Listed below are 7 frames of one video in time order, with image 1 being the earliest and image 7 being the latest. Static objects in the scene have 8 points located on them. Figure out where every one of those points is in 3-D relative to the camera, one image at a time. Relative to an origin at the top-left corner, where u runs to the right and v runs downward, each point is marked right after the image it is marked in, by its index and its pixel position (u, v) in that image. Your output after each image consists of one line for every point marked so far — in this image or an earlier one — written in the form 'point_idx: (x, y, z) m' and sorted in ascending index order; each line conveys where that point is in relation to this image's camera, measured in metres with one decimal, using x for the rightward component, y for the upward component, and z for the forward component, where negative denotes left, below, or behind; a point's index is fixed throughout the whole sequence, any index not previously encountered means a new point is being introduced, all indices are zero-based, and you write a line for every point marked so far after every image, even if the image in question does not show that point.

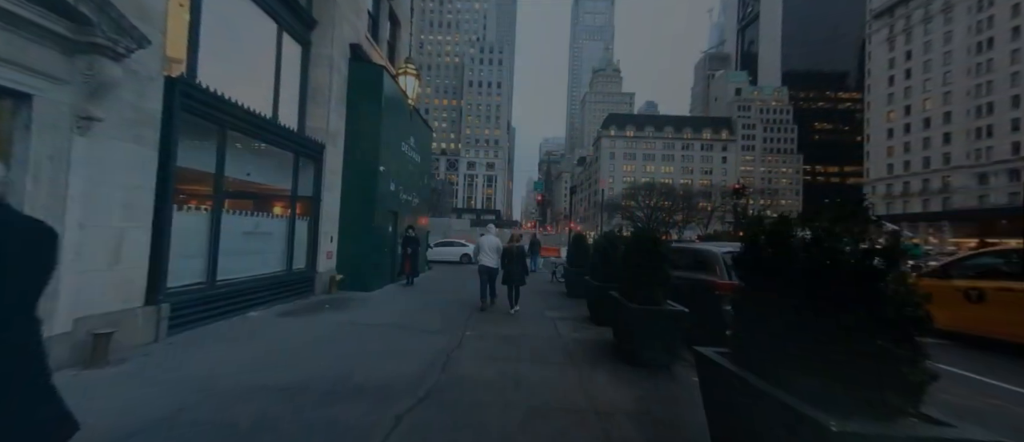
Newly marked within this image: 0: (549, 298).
0: (+1.3, -2.7, +12.0) m
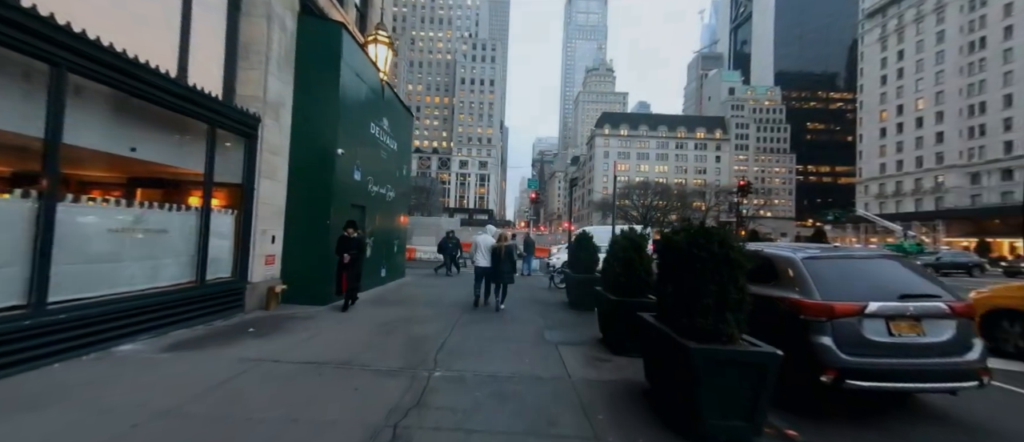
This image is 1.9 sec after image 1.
0: (+1.0, -2.6, +9.8) m
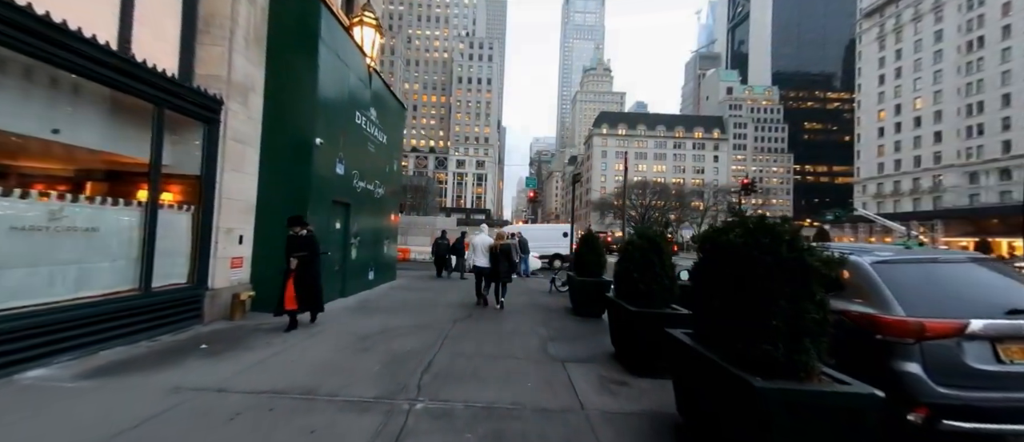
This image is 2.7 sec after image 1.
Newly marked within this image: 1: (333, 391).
0: (+1.0, -2.6, +8.9) m
1: (-2.2, -2.1, +4.2) m
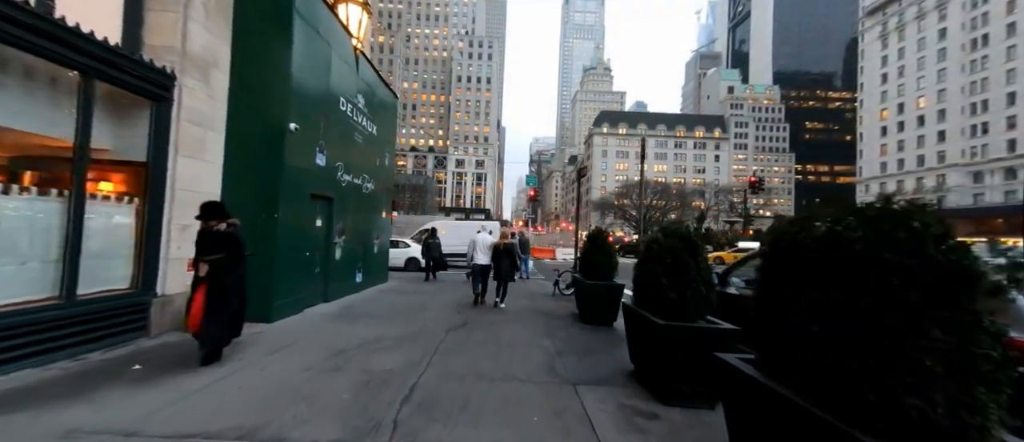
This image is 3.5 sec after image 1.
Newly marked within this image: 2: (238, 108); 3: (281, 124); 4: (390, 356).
0: (+1.0, -2.5, +7.9) m
1: (-2.2, -2.0, +3.2) m
2: (-5.8, +2.4, +7.1) m
3: (-4.9, +2.1, +7.1) m
4: (-1.9, -2.2, +5.4) m
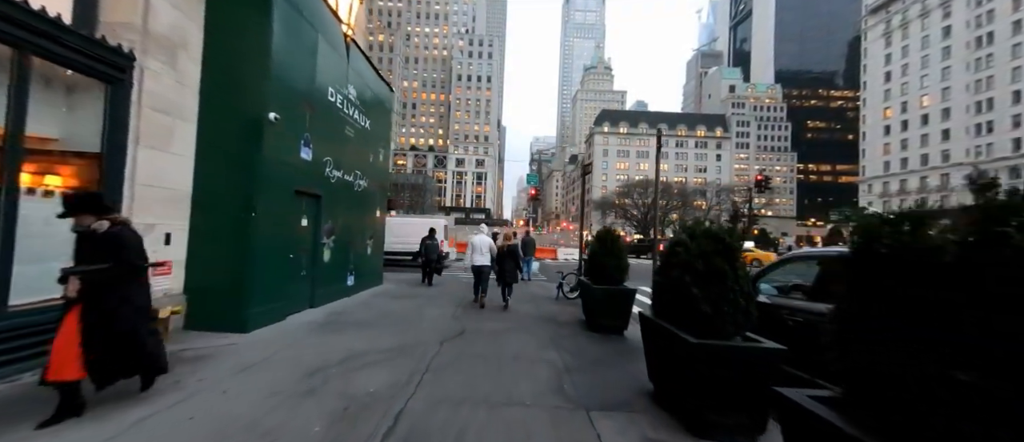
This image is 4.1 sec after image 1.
0: (+1.1, -2.4, +7.3) m
1: (-2.2, -2.0, +2.6) m
2: (-5.8, +2.4, +6.5) m
3: (-4.8, +2.1, +6.5) m
4: (-1.9, -2.2, +4.7) m
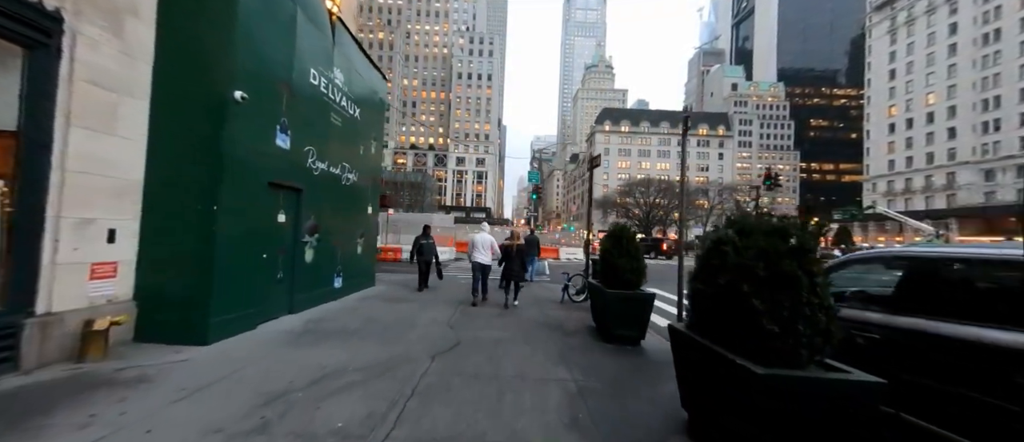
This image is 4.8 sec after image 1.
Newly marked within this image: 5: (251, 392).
0: (+1.1, -2.4, +6.4) m
1: (-2.2, -1.9, +1.7) m
2: (-5.7, +2.5, +5.6) m
3: (-4.8, +2.2, +5.6) m
4: (-1.9, -2.1, +3.9) m
5: (-3.0, -2.0, +4.0) m
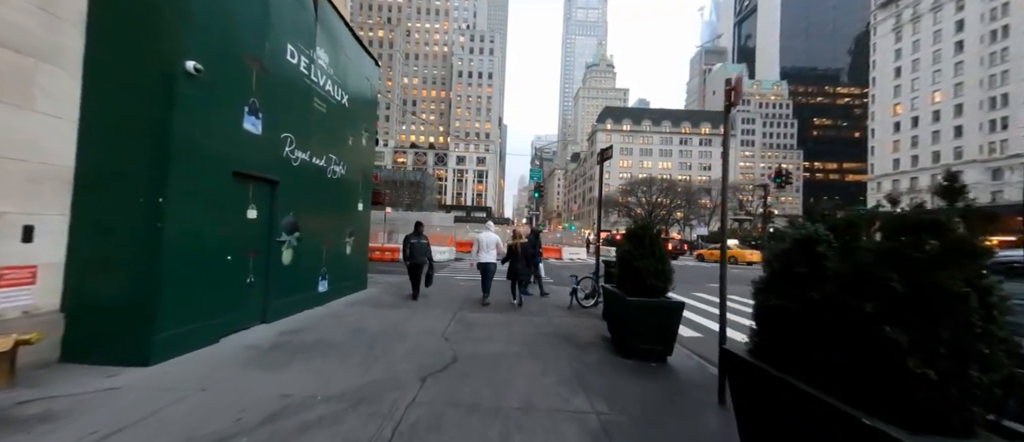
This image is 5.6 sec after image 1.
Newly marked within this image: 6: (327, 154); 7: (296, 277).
0: (+1.2, -2.3, +5.5) m
1: (-2.1, -1.9, +0.8) m
2: (-5.6, +2.6, +4.7) m
3: (-4.7, +2.3, +4.7) m
4: (-1.8, -2.0, +2.9) m
5: (-3.0, -1.9, +3.1) m
6: (-4.8, +1.8, +8.8) m
7: (-4.8, -1.3, +7.5) m
